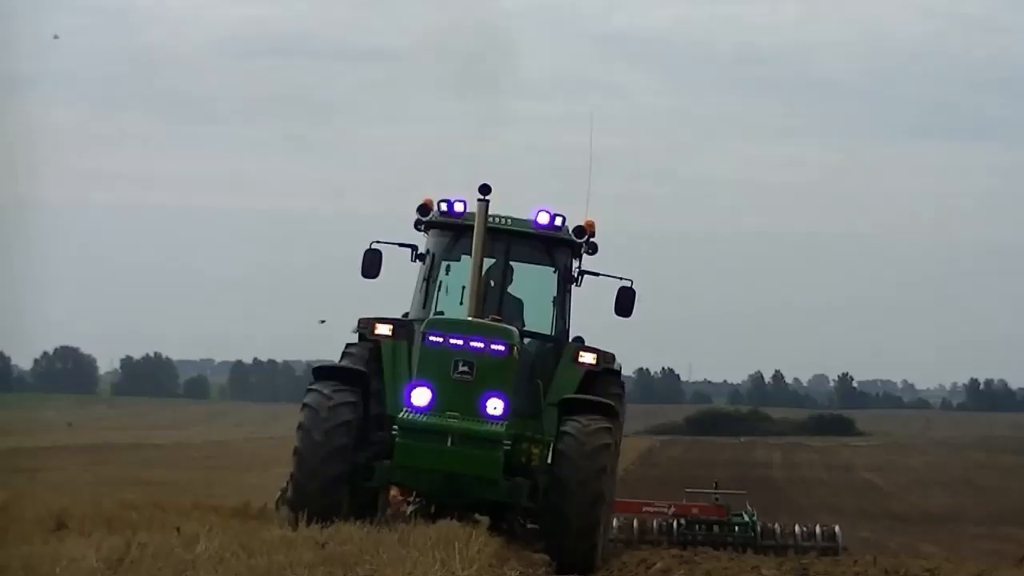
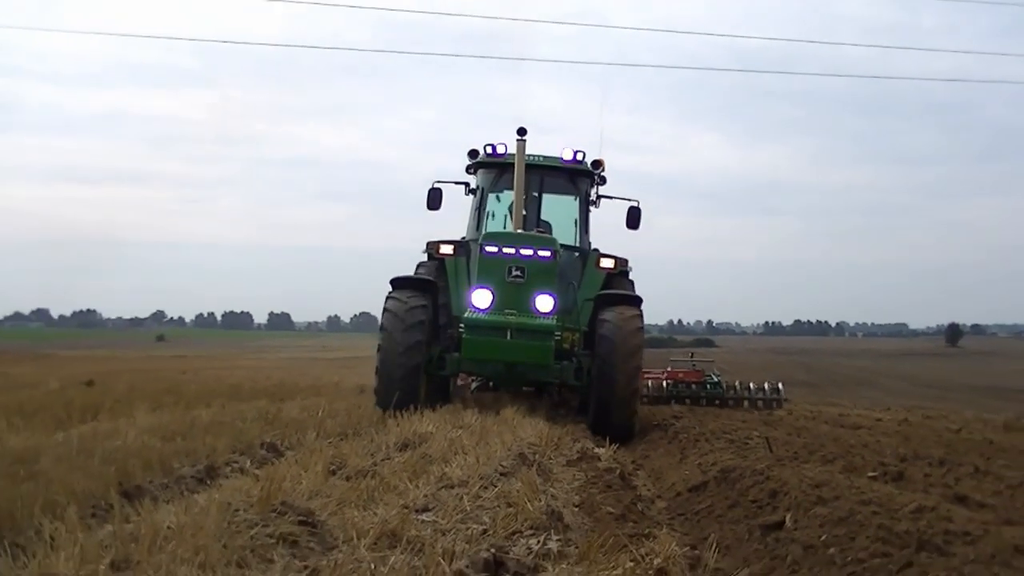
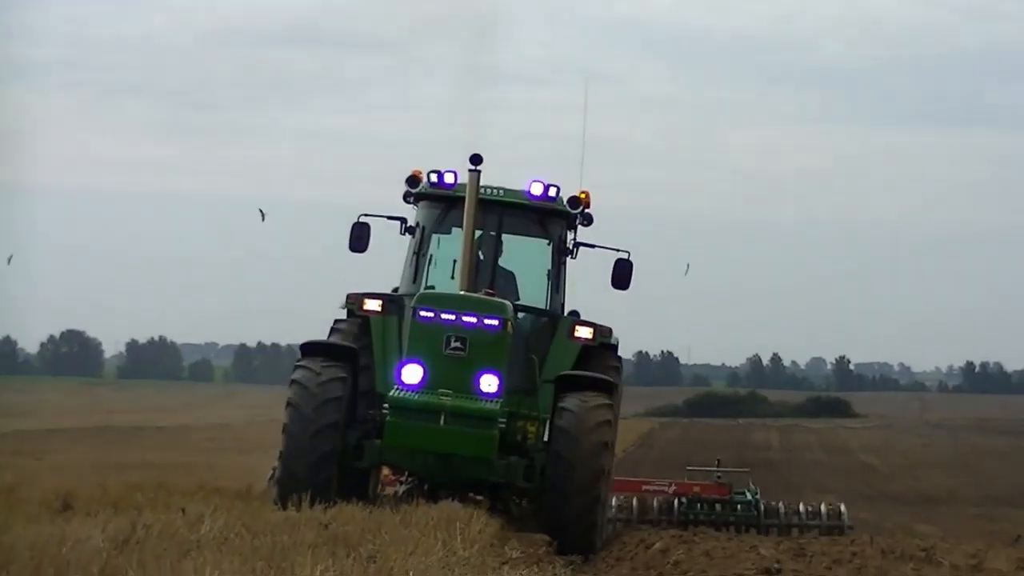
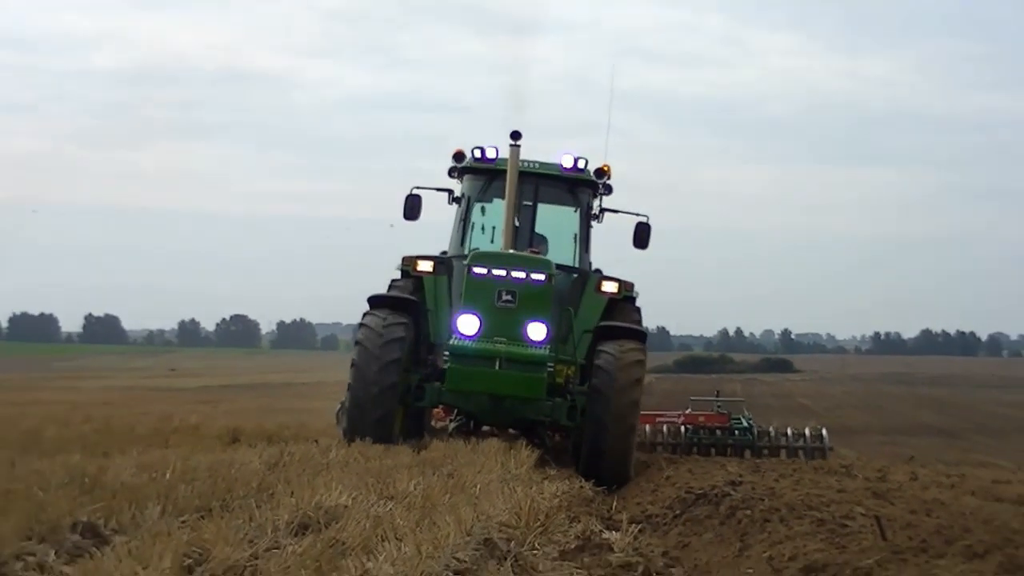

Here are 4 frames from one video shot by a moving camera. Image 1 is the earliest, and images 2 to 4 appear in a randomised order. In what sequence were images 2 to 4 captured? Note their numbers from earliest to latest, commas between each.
3, 4, 2
